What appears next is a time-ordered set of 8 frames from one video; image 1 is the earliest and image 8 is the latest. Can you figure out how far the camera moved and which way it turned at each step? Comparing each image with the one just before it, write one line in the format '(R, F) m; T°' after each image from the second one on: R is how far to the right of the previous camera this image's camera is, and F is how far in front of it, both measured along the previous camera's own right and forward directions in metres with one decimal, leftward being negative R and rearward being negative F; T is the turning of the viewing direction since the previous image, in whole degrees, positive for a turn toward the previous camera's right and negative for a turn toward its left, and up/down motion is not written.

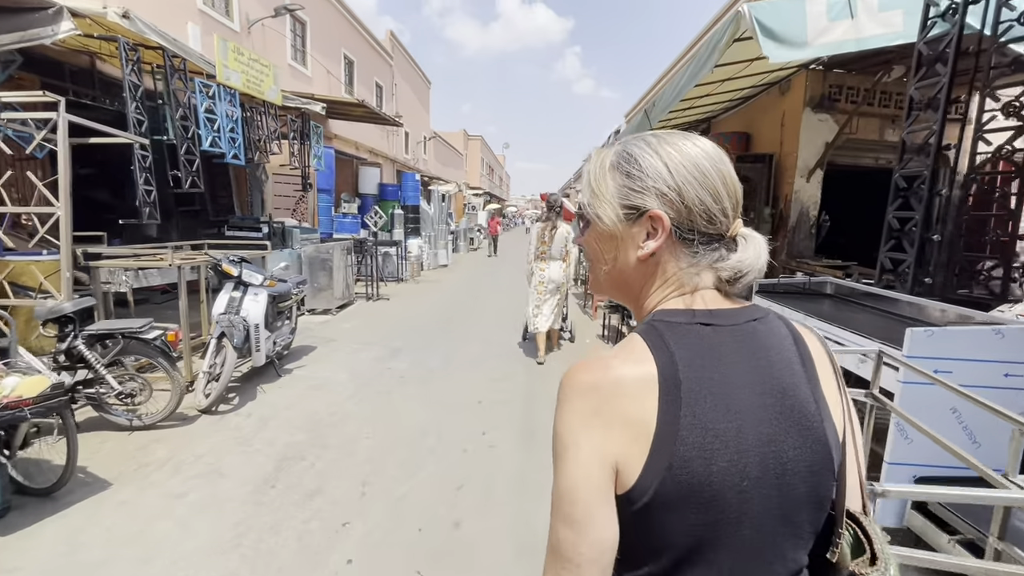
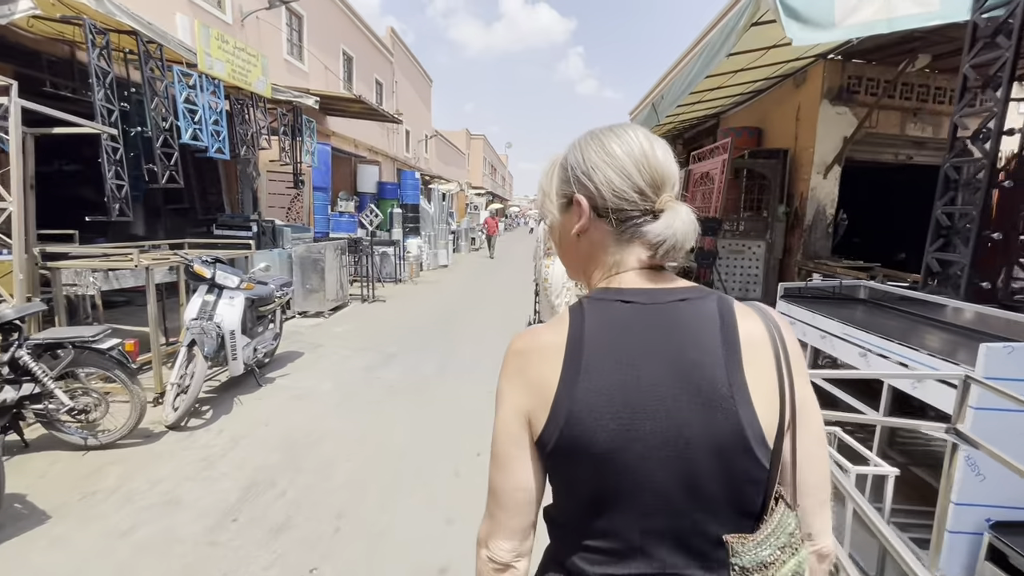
(0.0, +0.4) m; 0°
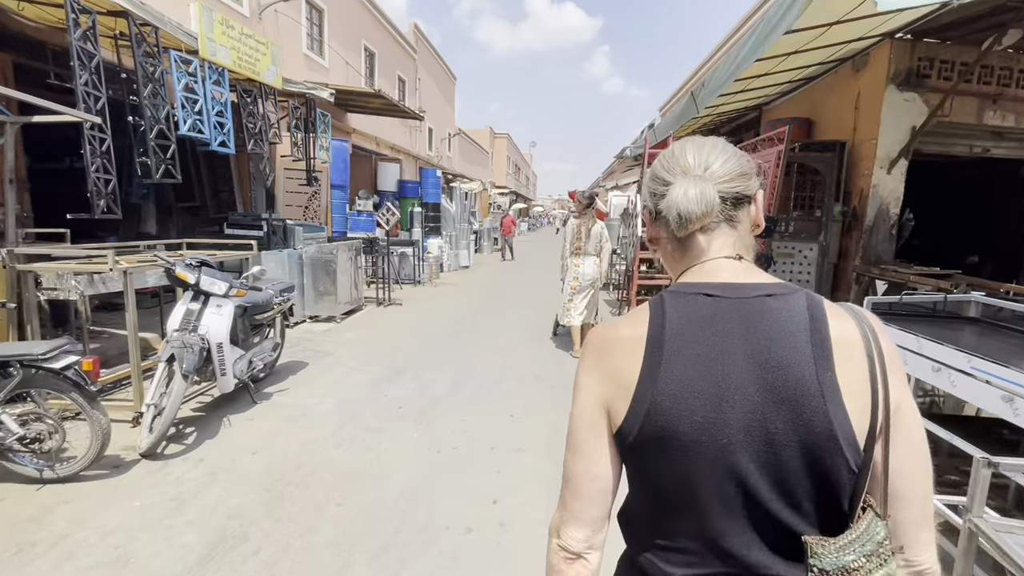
(0.0, +0.6) m; -3°
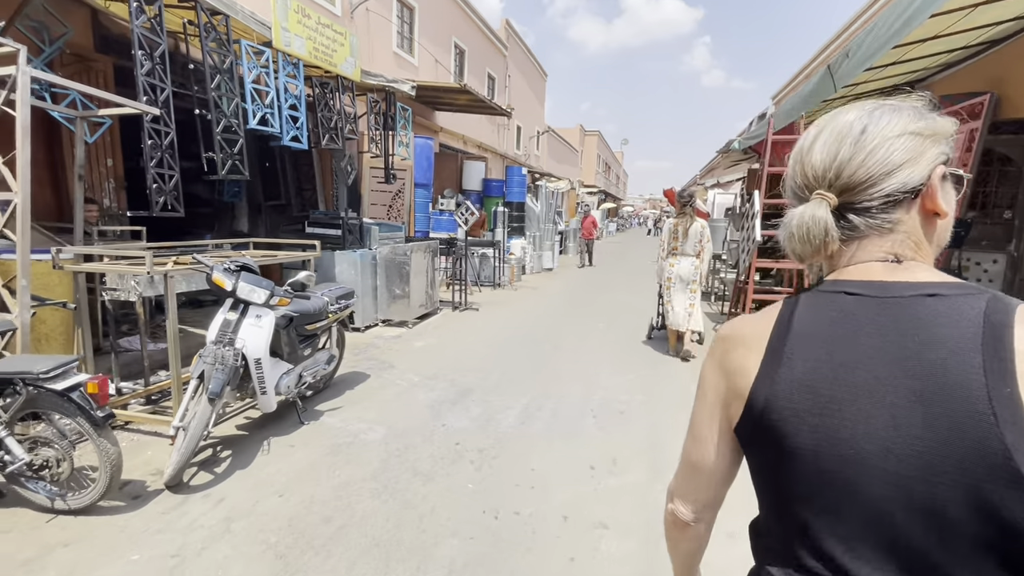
(0.0, +0.8) m; -10°
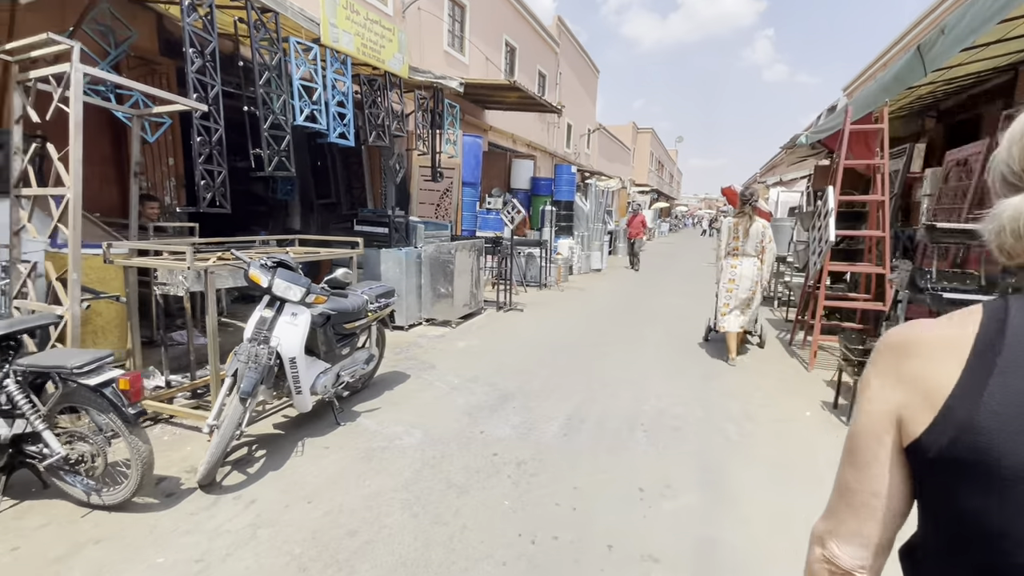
(0.0, +0.2) m; -6°
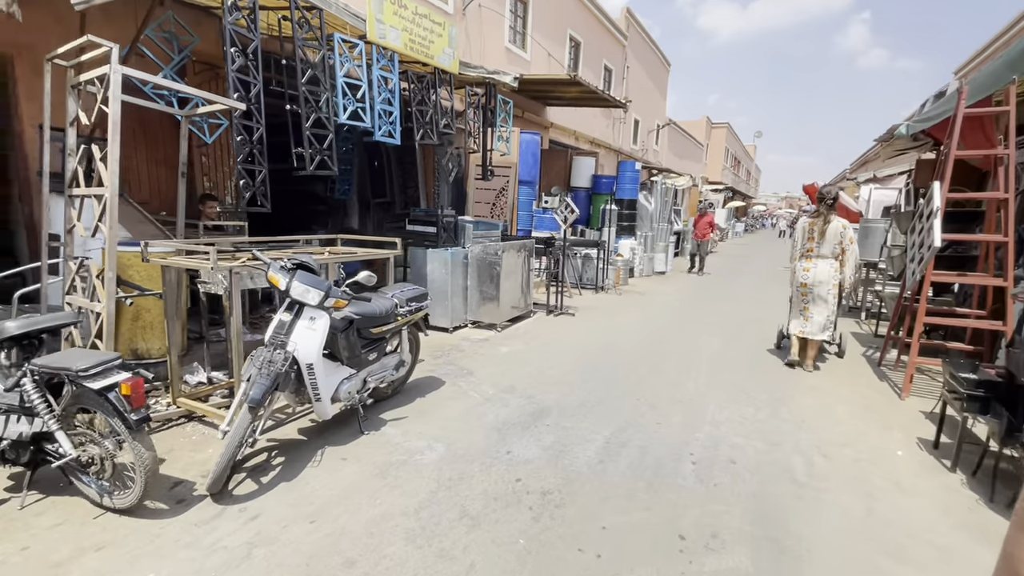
(+0.2, +0.3) m; -8°
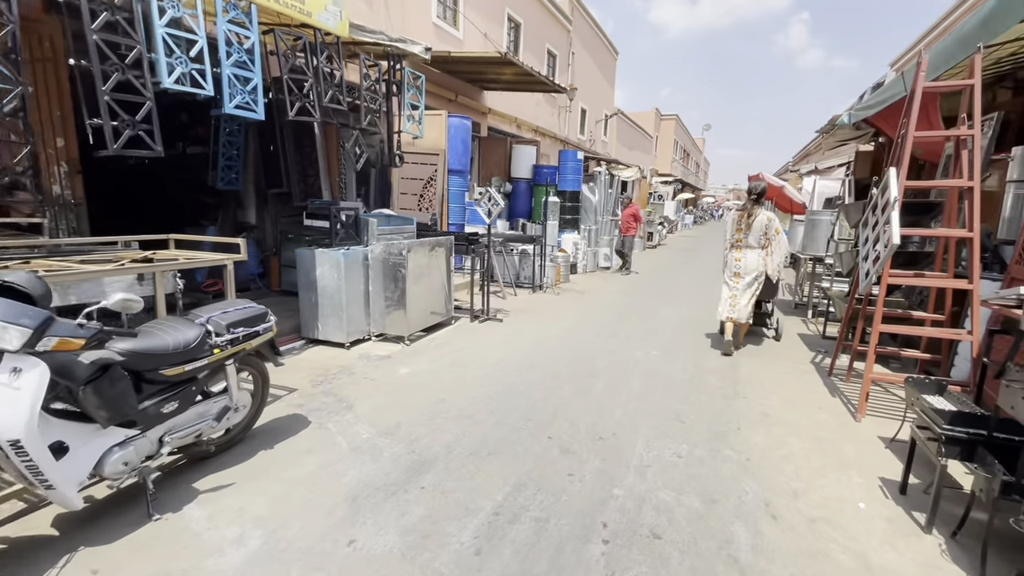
(+0.6, +0.9) m; +5°
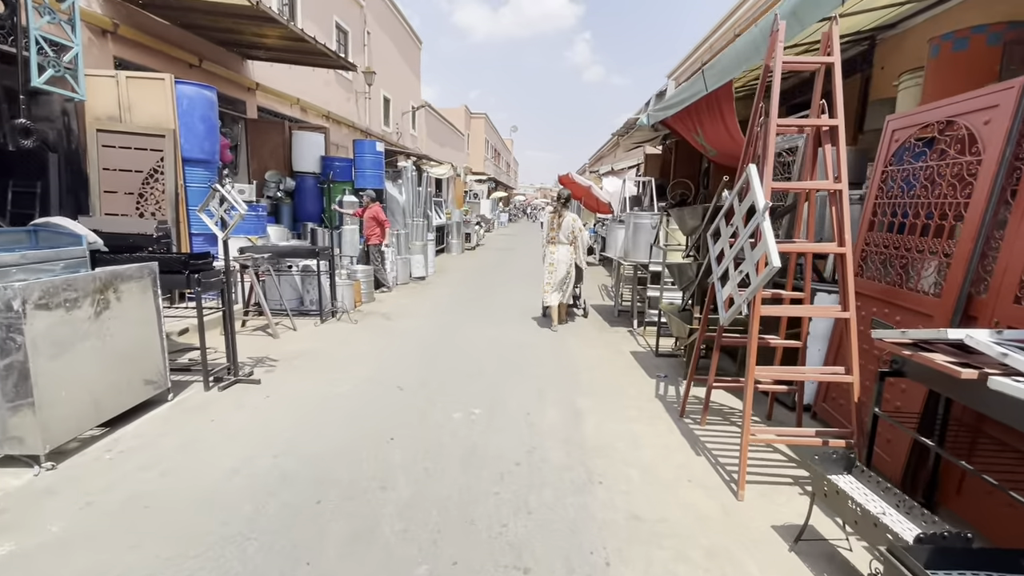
(+0.5, +1.6) m; +21°
